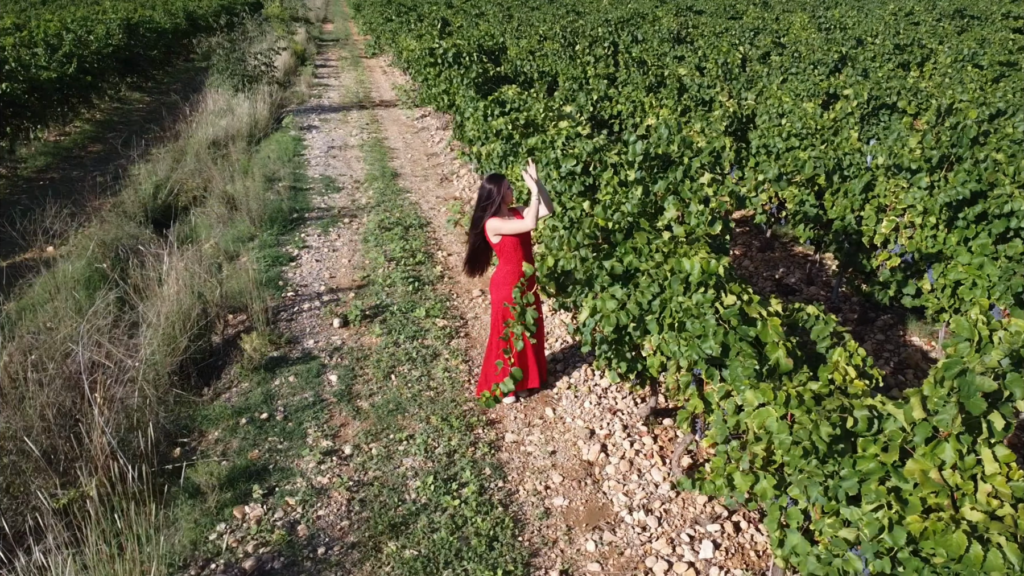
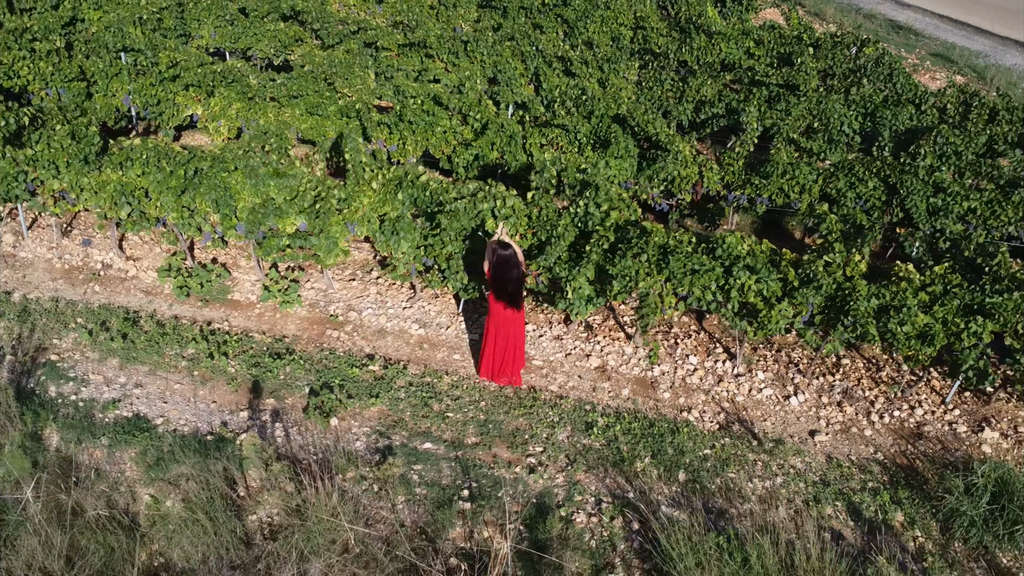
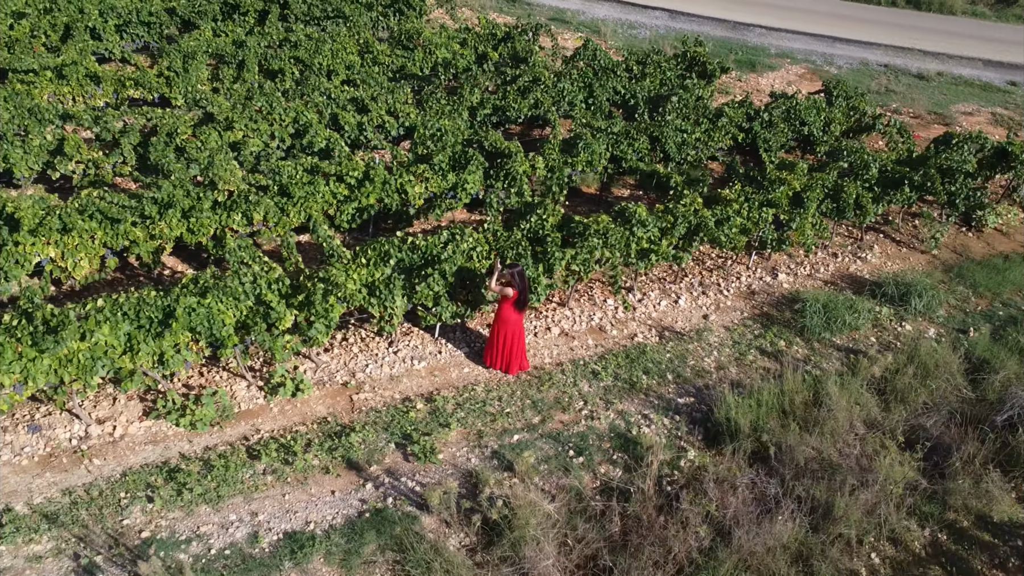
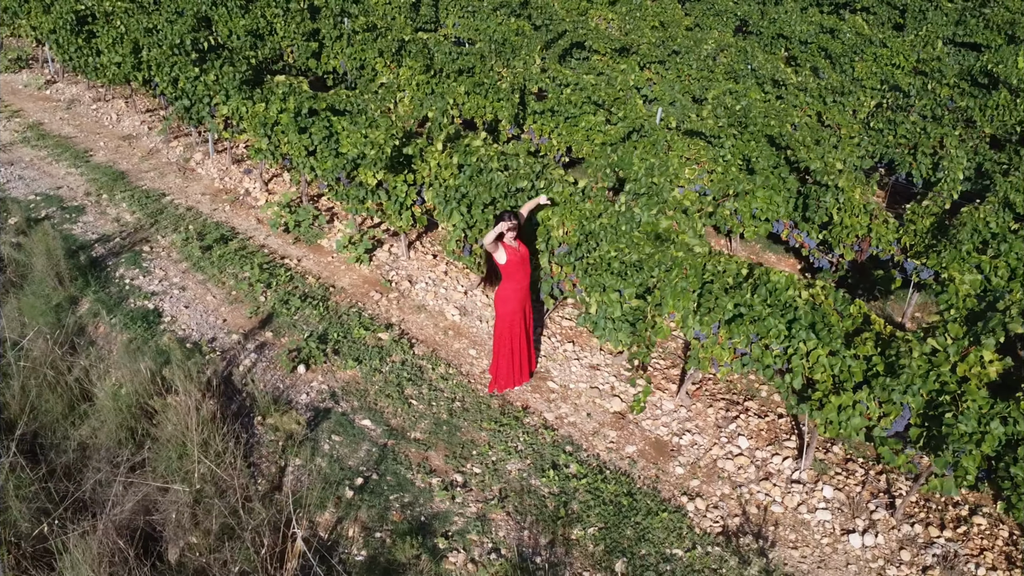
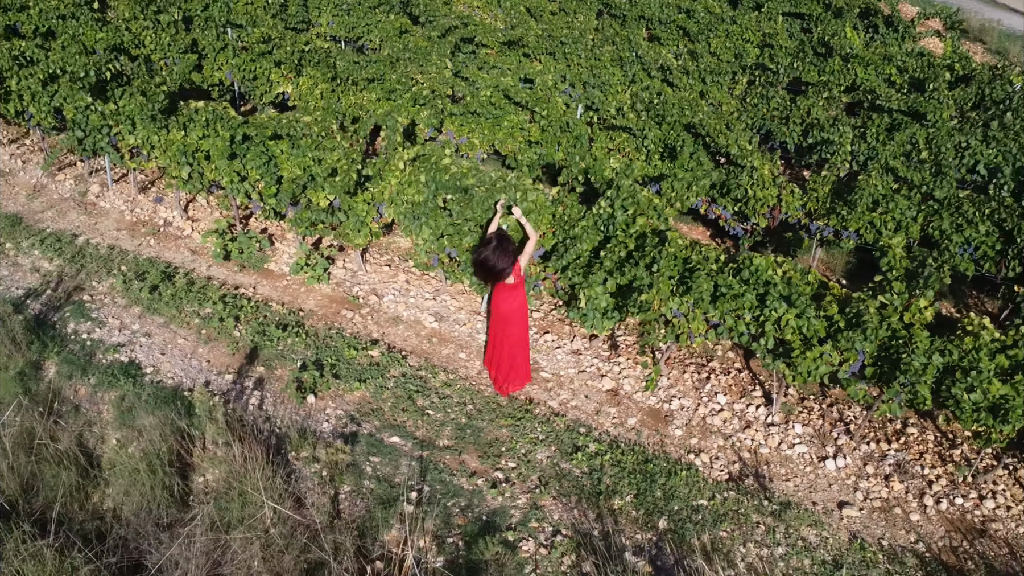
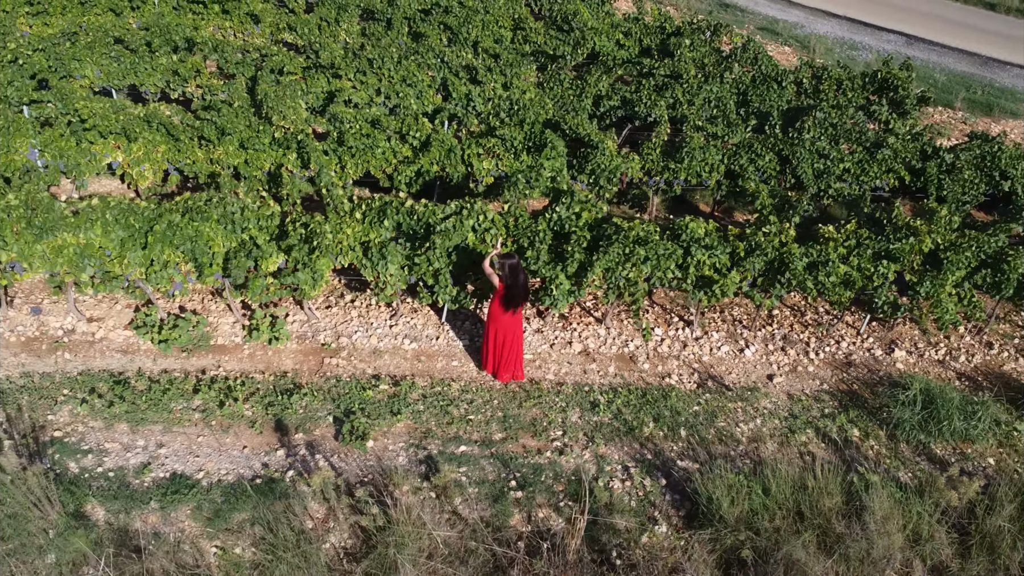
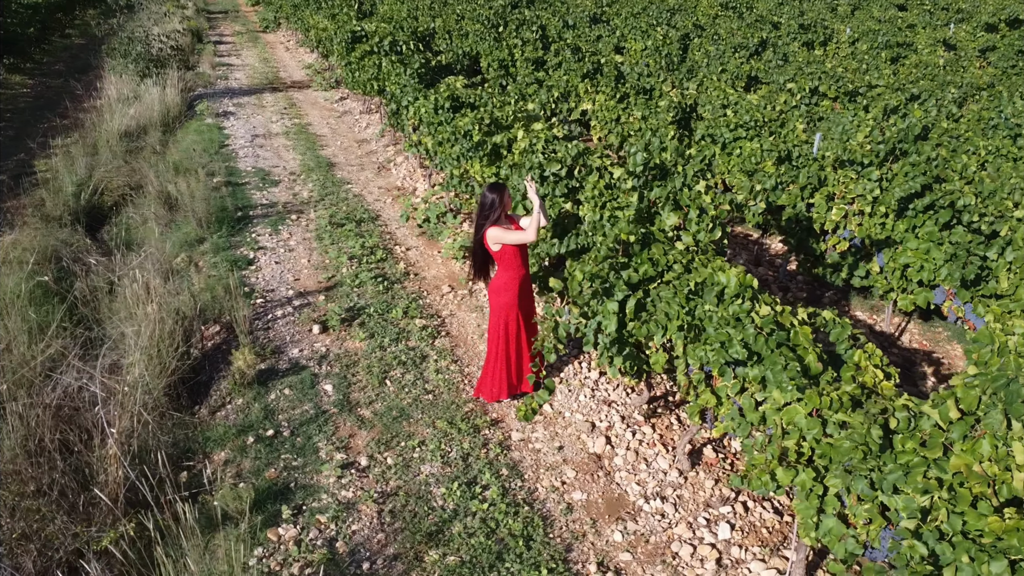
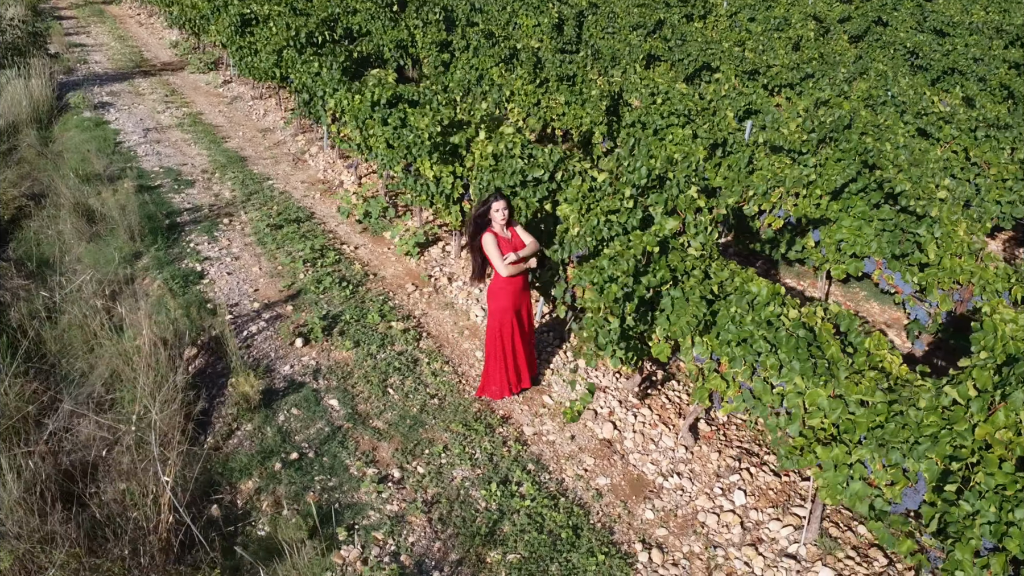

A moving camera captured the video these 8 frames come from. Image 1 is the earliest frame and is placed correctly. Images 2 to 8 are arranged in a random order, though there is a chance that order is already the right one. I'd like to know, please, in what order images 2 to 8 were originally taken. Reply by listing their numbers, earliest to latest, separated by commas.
7, 8, 4, 5, 2, 6, 3
